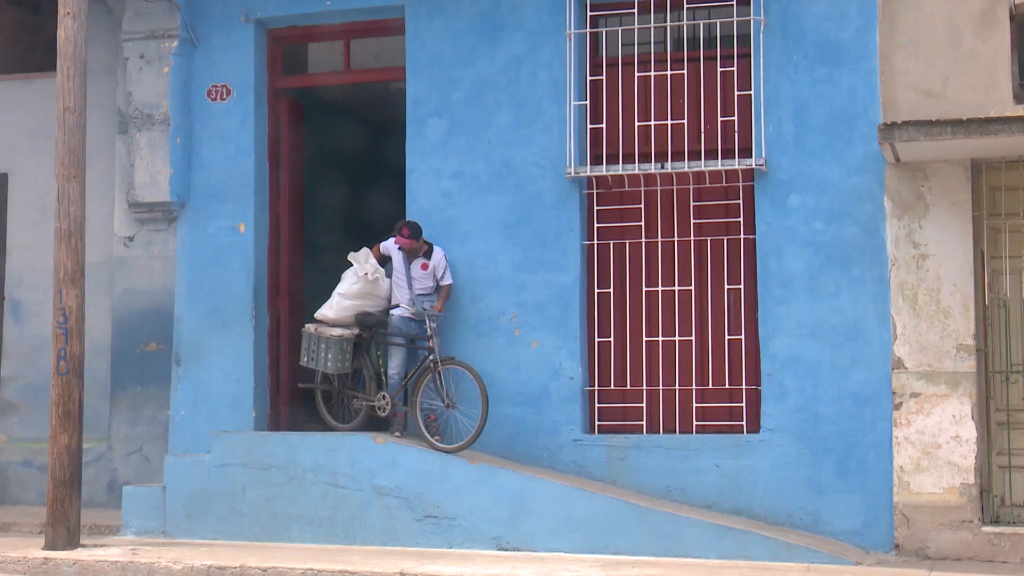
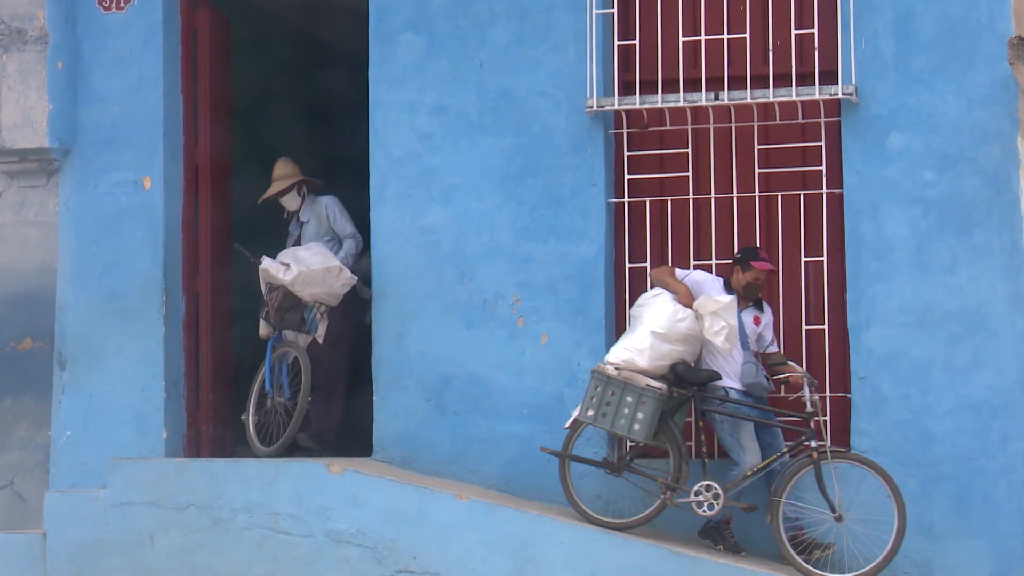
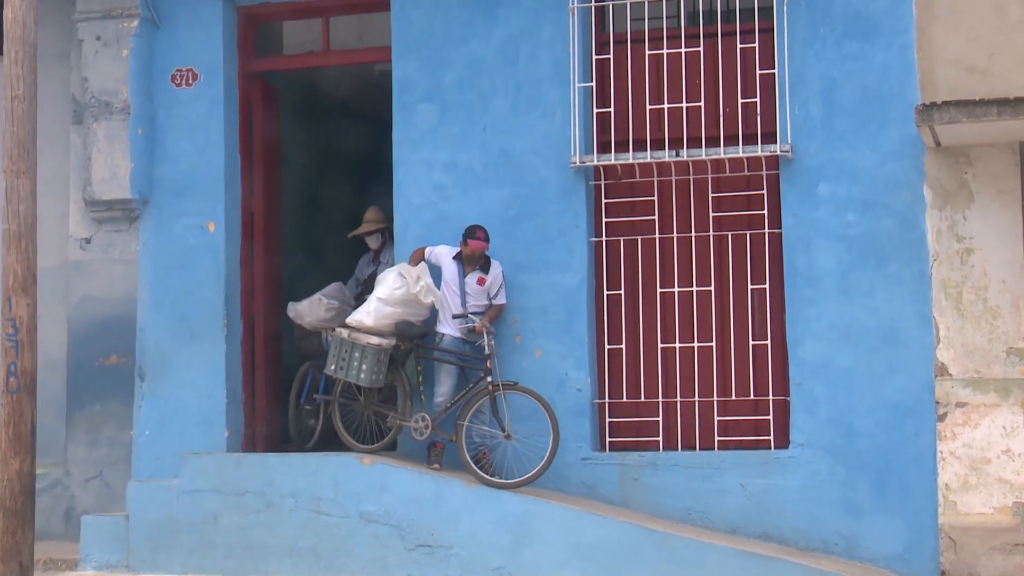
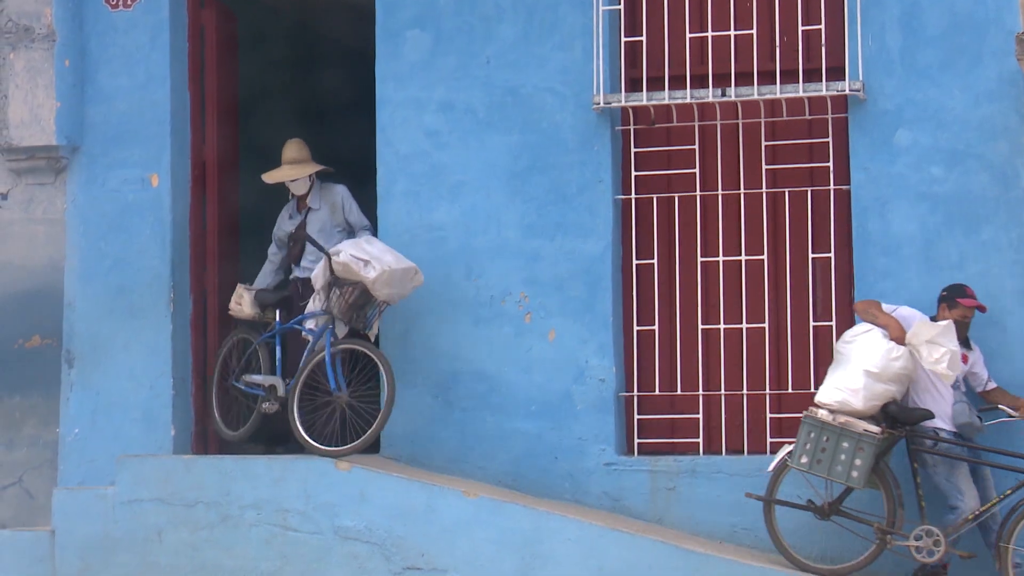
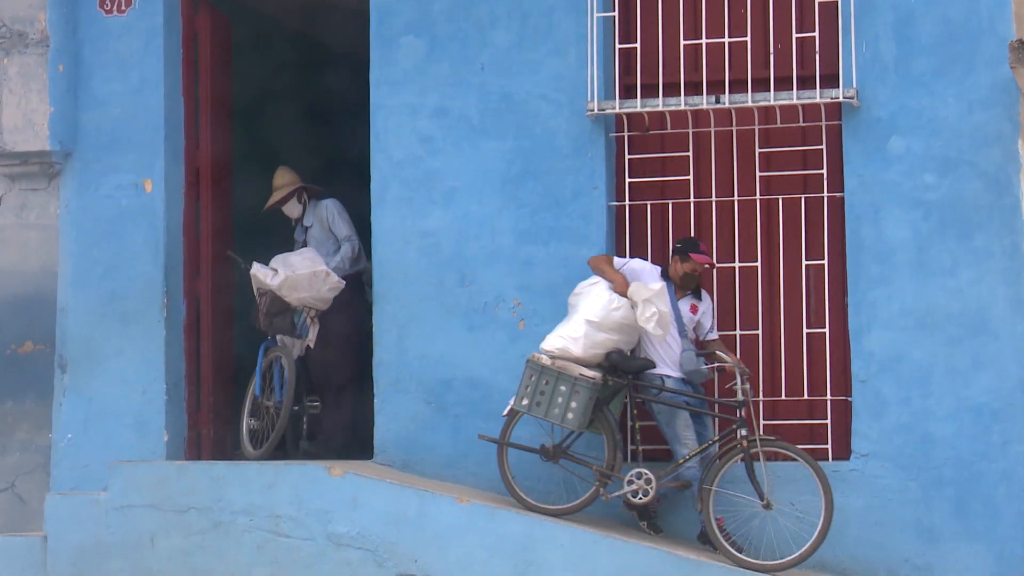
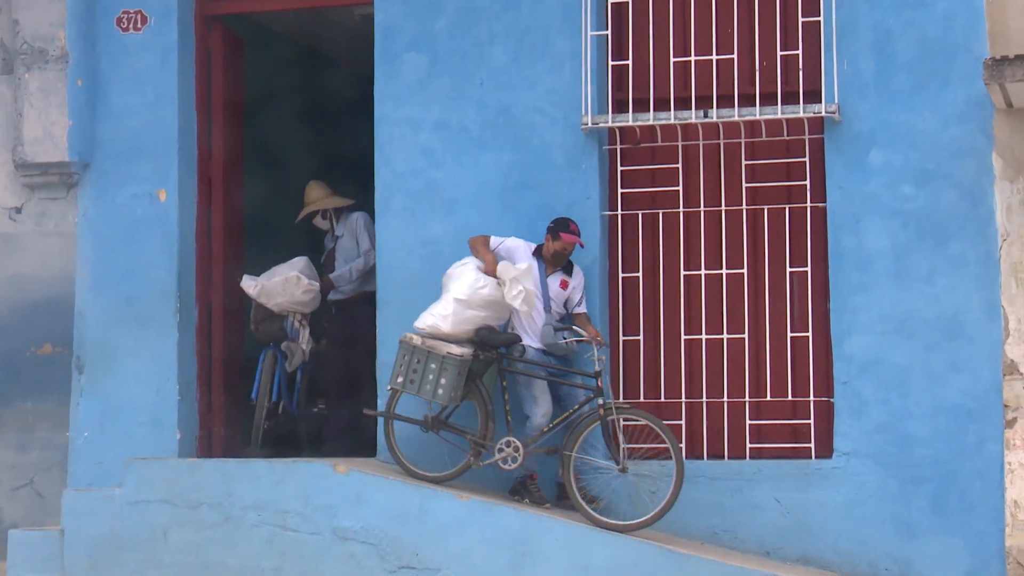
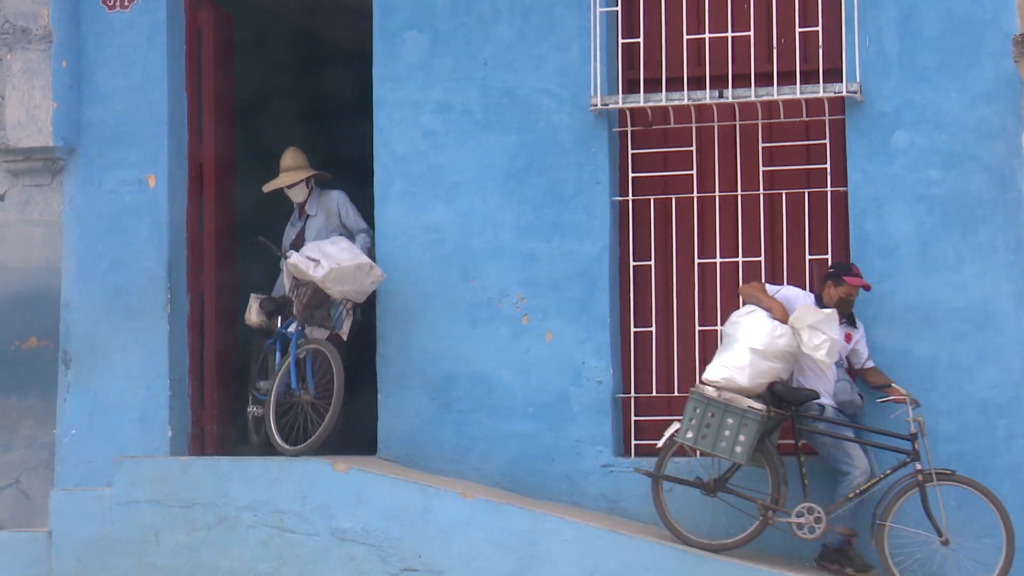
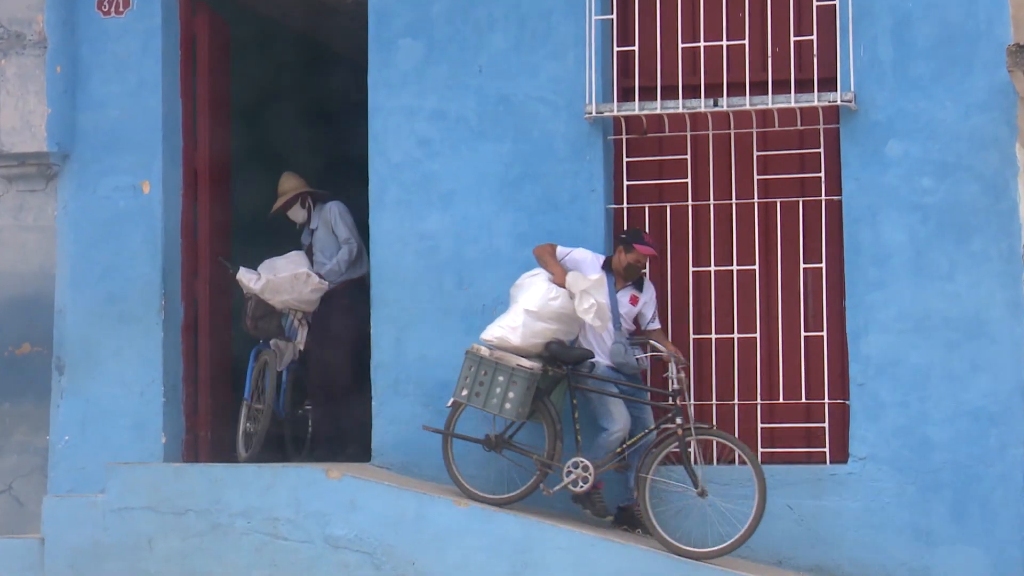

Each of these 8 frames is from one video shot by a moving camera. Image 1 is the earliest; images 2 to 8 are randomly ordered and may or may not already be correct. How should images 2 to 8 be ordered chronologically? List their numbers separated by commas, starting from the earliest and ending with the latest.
3, 6, 8, 5, 2, 7, 4
